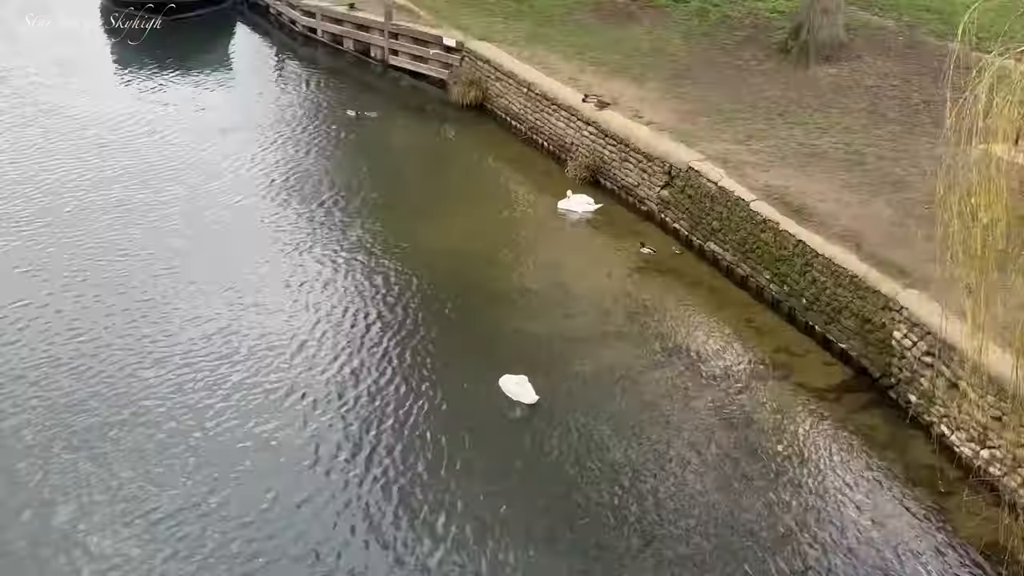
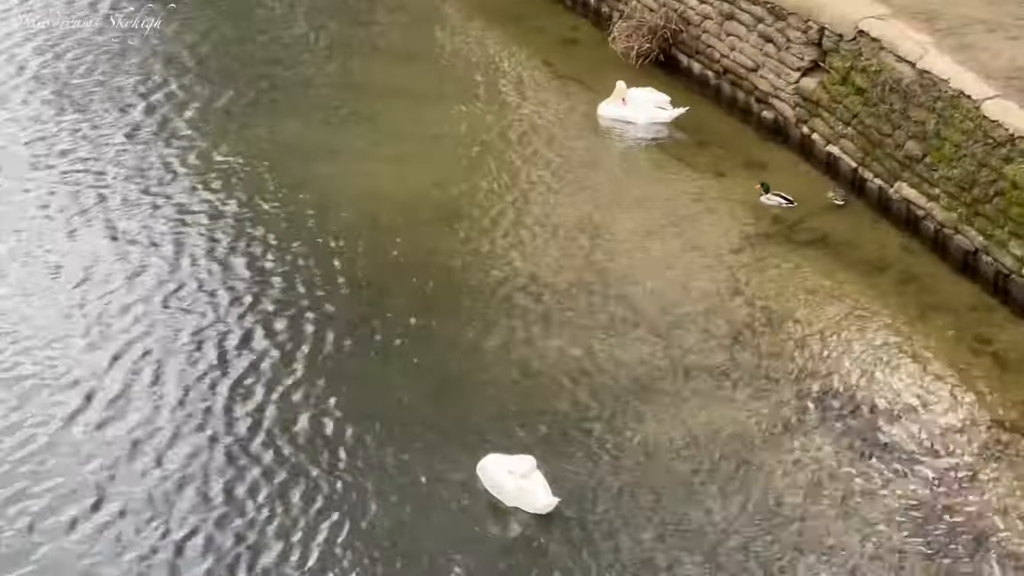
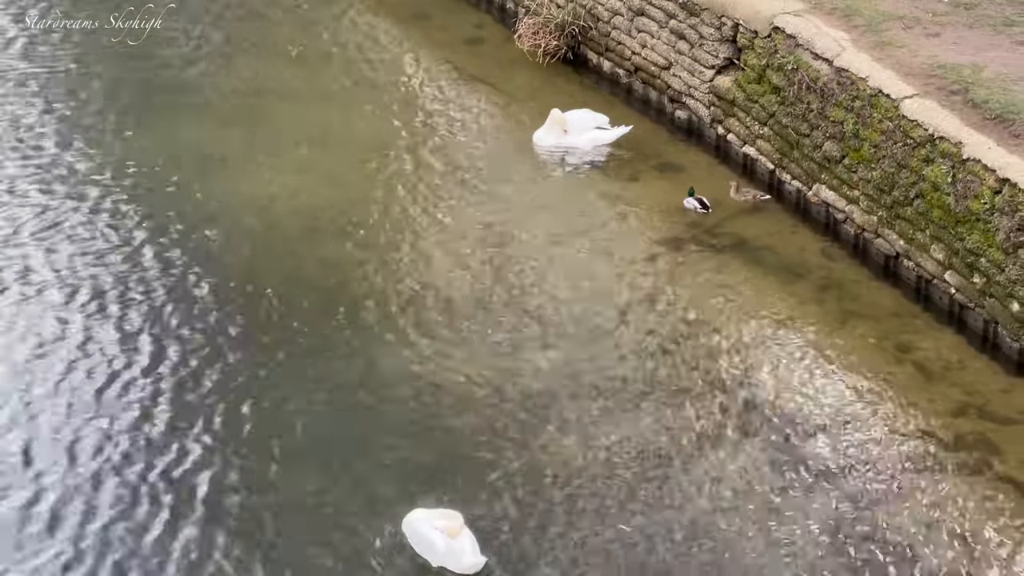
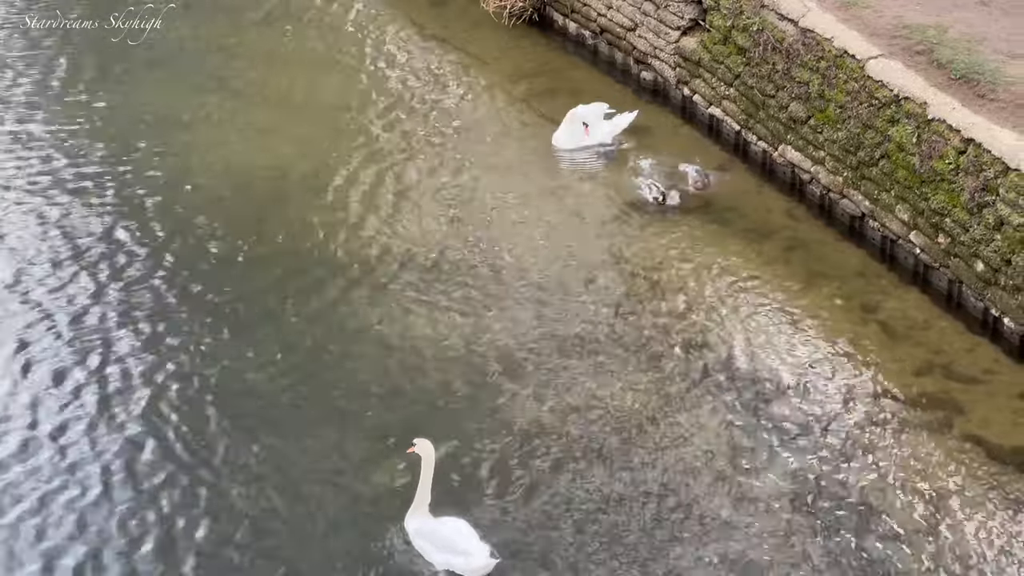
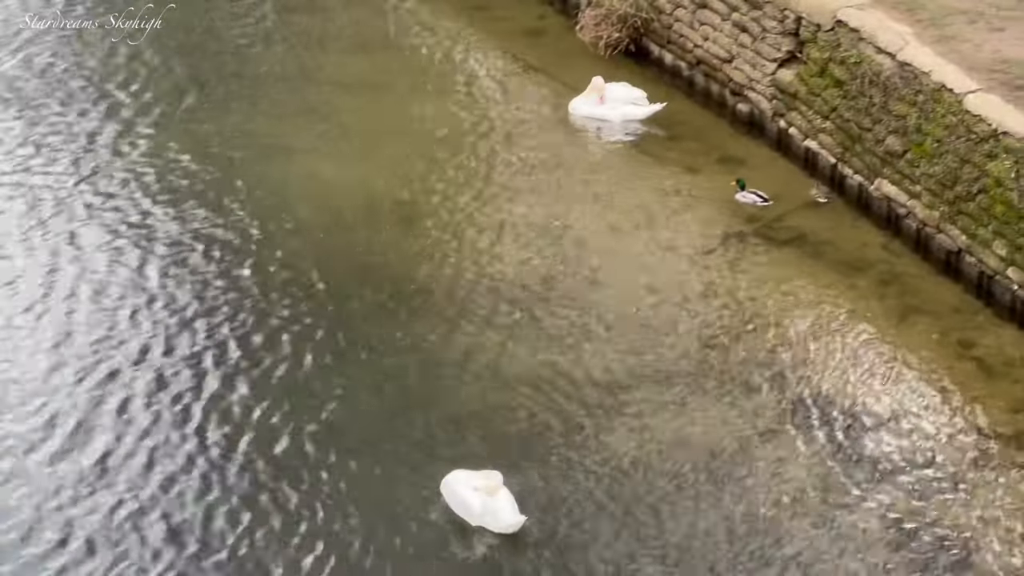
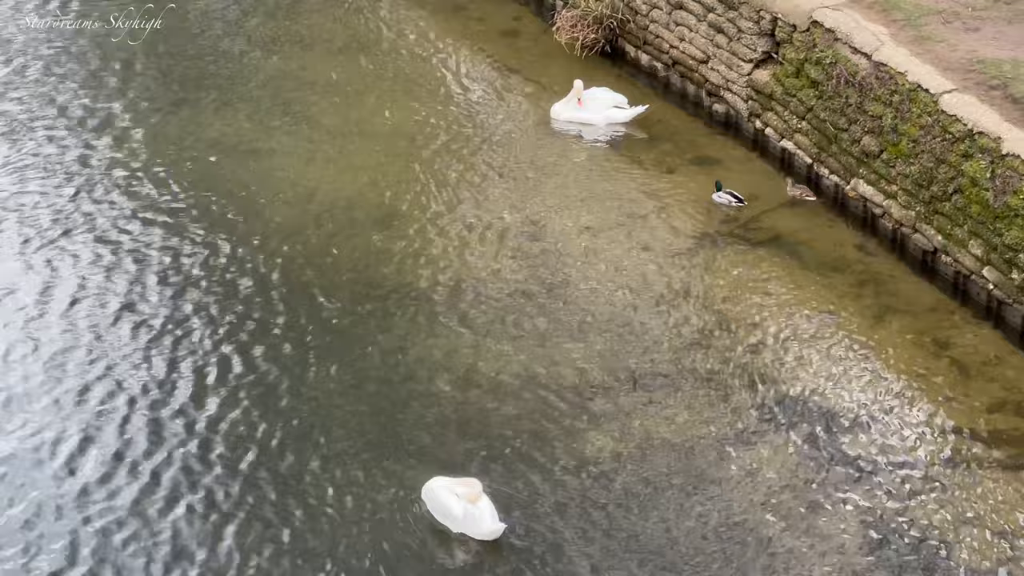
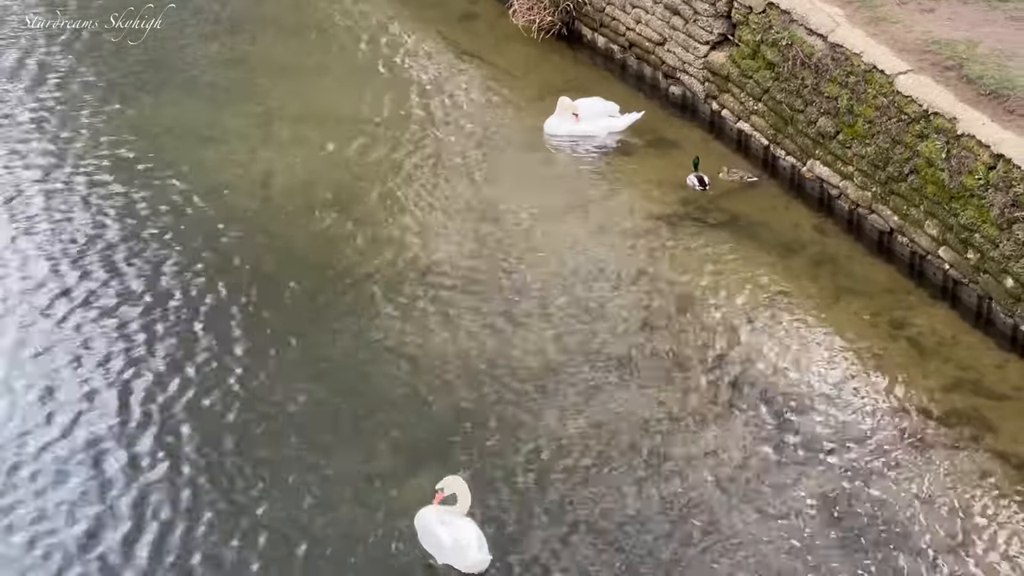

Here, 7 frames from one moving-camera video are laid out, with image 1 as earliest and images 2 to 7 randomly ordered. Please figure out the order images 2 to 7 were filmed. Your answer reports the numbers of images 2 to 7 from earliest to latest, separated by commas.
2, 5, 6, 3, 7, 4
